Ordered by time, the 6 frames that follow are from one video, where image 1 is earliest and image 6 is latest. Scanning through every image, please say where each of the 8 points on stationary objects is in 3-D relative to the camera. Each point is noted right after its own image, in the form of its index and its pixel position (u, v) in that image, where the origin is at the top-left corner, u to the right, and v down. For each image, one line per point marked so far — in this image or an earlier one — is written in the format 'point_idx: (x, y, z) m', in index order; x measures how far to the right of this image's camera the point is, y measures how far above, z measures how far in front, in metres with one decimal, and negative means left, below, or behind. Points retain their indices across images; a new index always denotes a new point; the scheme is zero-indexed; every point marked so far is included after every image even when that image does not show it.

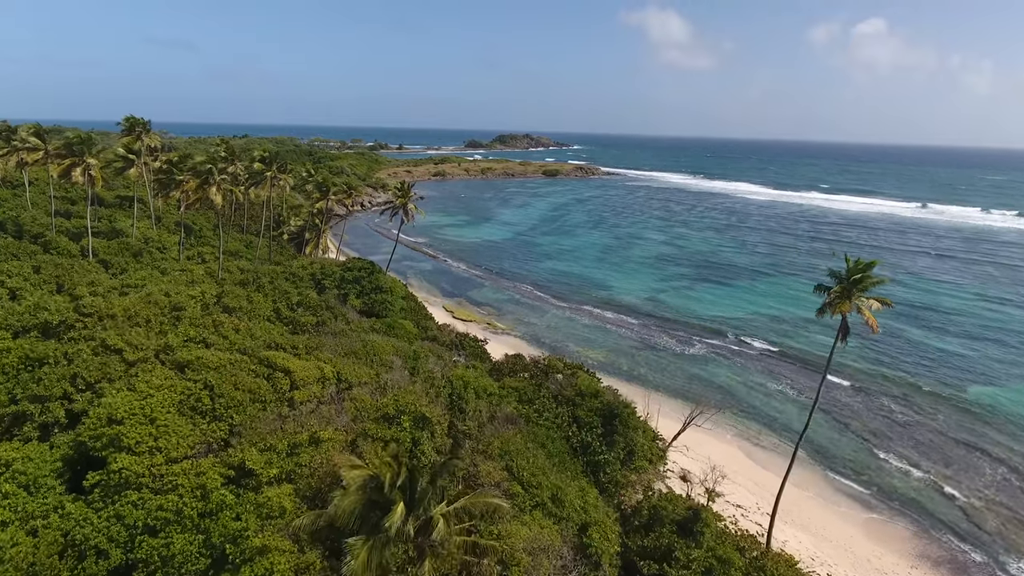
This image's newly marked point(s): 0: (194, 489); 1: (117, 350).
0: (-8.3, -5.2, +13.6) m
1: (-15.0, -2.4, +19.9) m
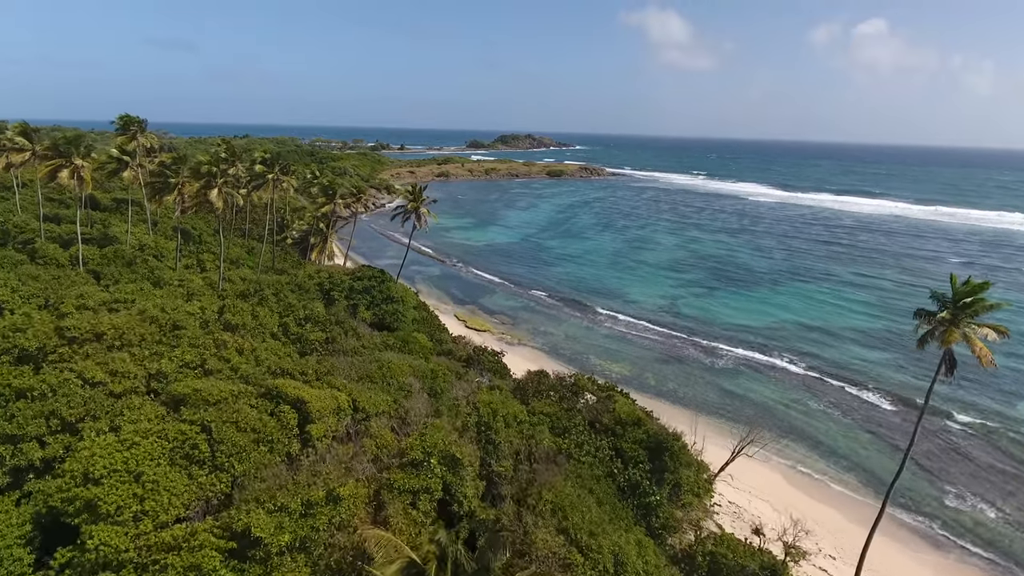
0: (-6.9, -5.9, +11.1) m
1: (-13.7, -3.1, +17.5) m
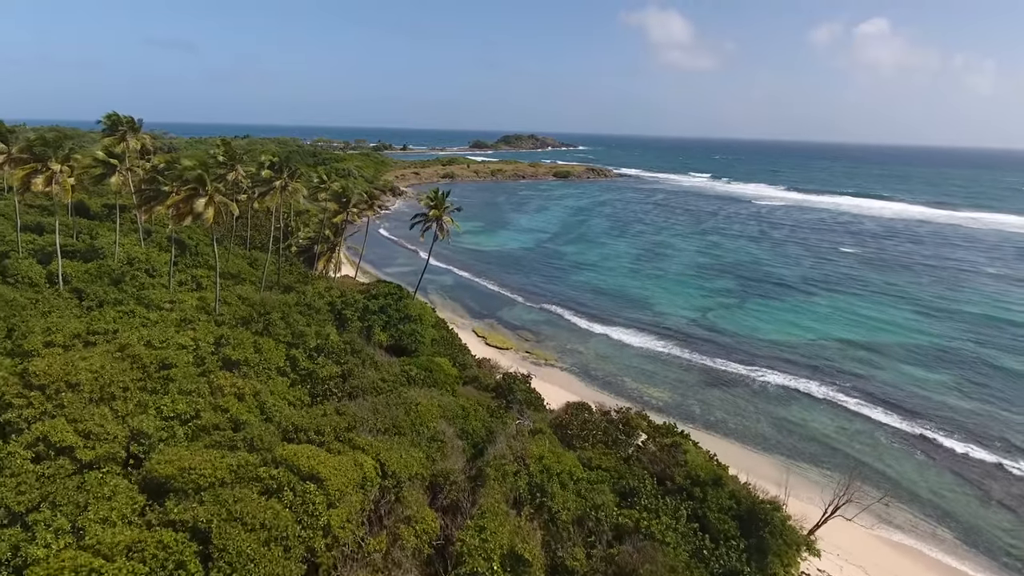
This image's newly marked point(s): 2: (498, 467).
0: (-4.9, -7.0, +7.4) m
1: (-11.7, -4.2, +13.8) m
2: (-0.4, -6.1, +17.9) m
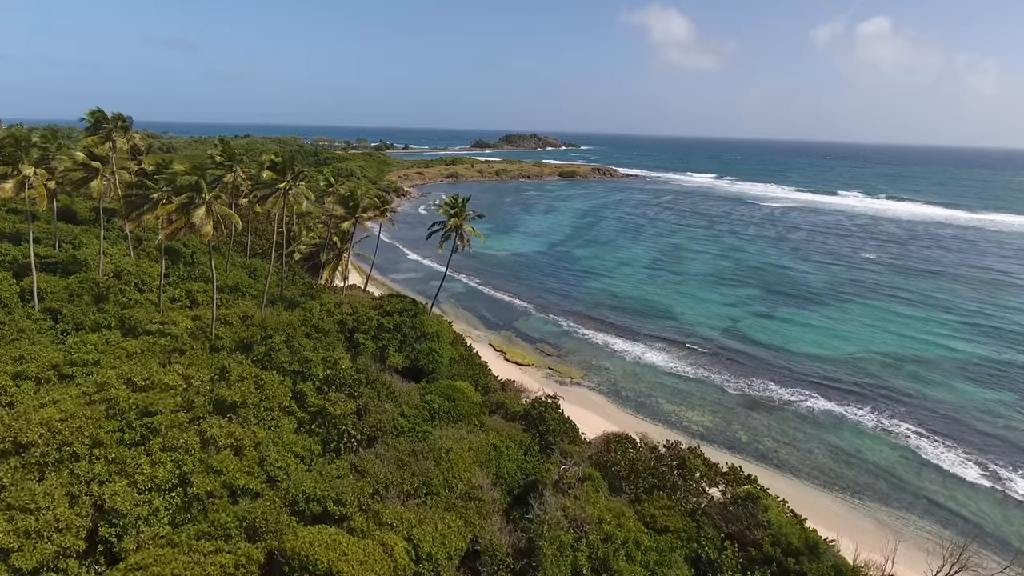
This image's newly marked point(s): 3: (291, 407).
0: (-3.3, -7.9, +4.2) m
1: (-10.1, -5.1, +10.6) m
2: (+1.2, -7.0, +14.7) m
3: (-7.8, -4.2, +18.4) m
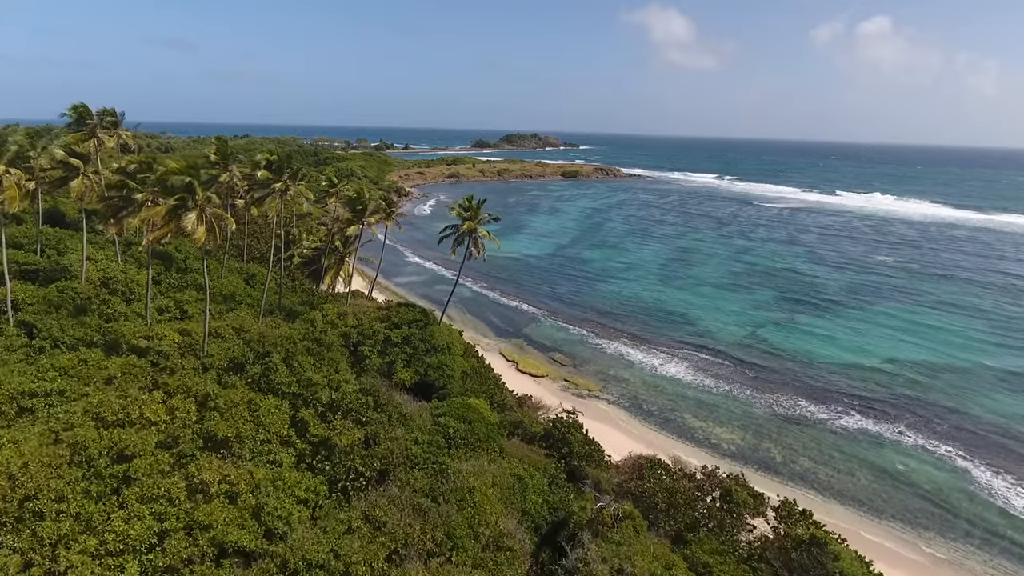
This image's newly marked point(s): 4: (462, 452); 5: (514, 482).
0: (-2.4, -8.4, +2.0) m
1: (-9.1, -5.6, +8.4) m
2: (+2.1, -7.5, +12.5) m
3: (-6.9, -4.6, +16.2) m
4: (-1.8, -6.0, +19.2) m
5: (+0.1, -6.8, +18.4) m
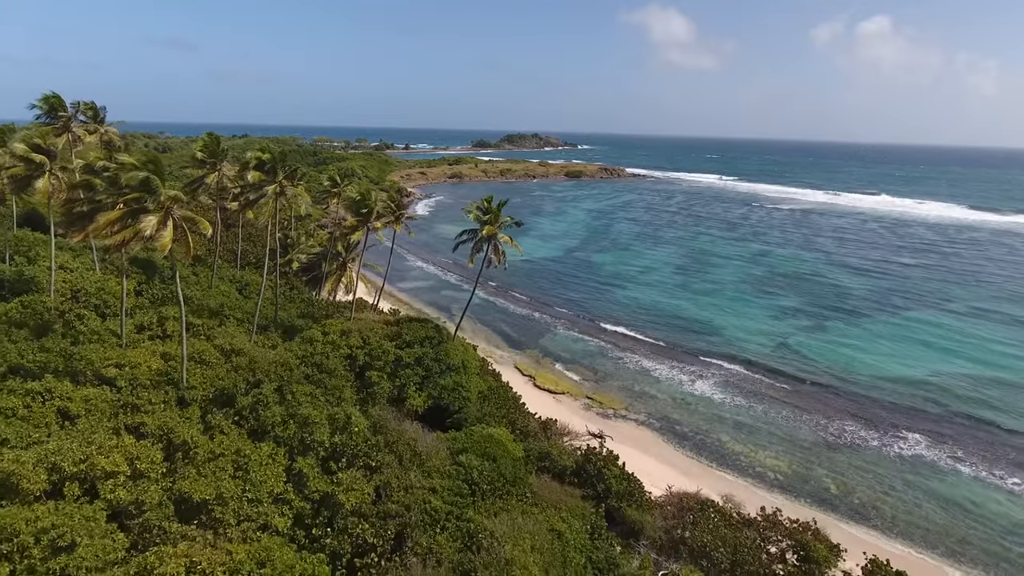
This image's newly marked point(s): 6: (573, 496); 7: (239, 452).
0: (-1.2, -9.0, -1.1) m
1: (-8.0, -6.2, +5.3) m
2: (+3.3, -8.1, +9.4) m
3: (-5.7, -5.2, +13.2) m
4: (-0.7, -6.6, +16.2) m
5: (+1.3, -7.4, +15.3) m
6: (+2.2, -7.7, +19.6) m
7: (-7.4, -4.4, +14.2) m
